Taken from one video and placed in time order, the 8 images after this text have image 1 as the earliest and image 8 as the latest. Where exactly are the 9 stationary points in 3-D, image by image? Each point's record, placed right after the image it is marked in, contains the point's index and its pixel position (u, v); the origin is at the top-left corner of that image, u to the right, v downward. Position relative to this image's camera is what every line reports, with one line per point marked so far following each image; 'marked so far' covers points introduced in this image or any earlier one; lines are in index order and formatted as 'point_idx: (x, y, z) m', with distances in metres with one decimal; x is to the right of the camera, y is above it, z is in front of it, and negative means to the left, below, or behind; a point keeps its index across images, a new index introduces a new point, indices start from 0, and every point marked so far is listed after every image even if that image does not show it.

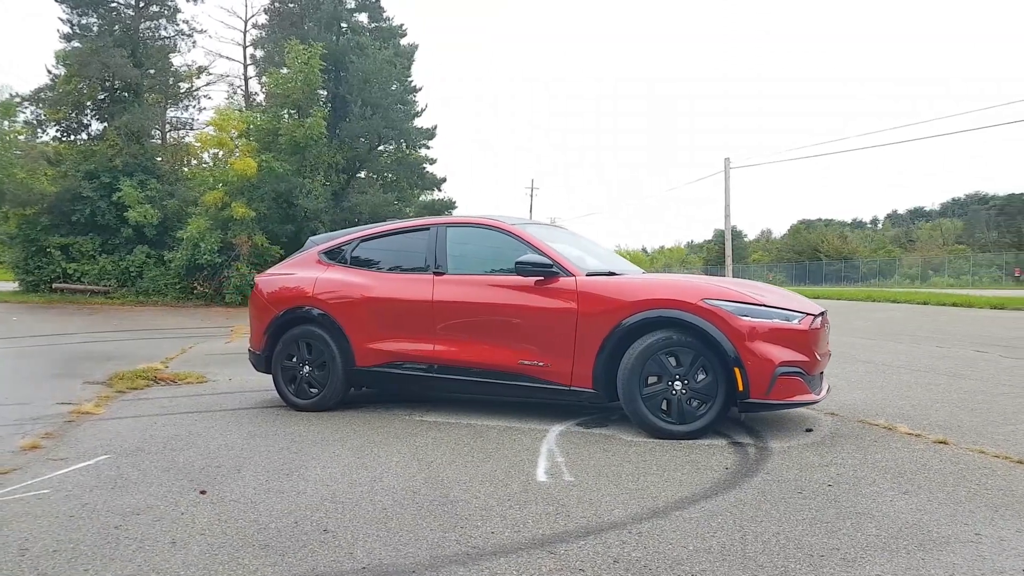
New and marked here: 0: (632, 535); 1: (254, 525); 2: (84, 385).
0: (+0.5, -0.9, +2.6) m
1: (-1.0, -0.9, +2.7) m
2: (-4.9, -1.1, +7.8) m
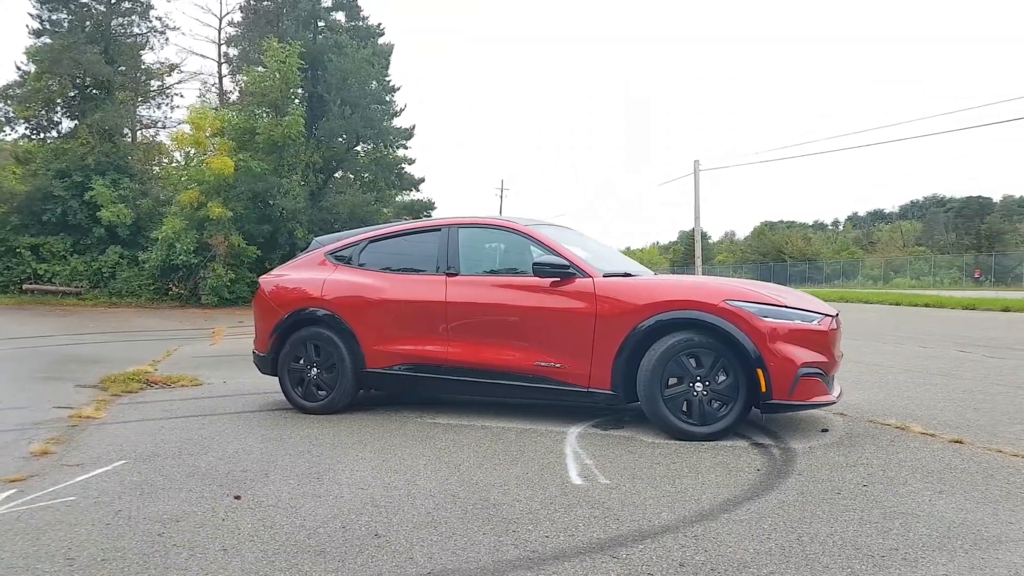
0: (+0.7, -0.9, +2.6) m
1: (-0.8, -0.9, +2.6) m
2: (-4.8, -1.1, +7.6) m
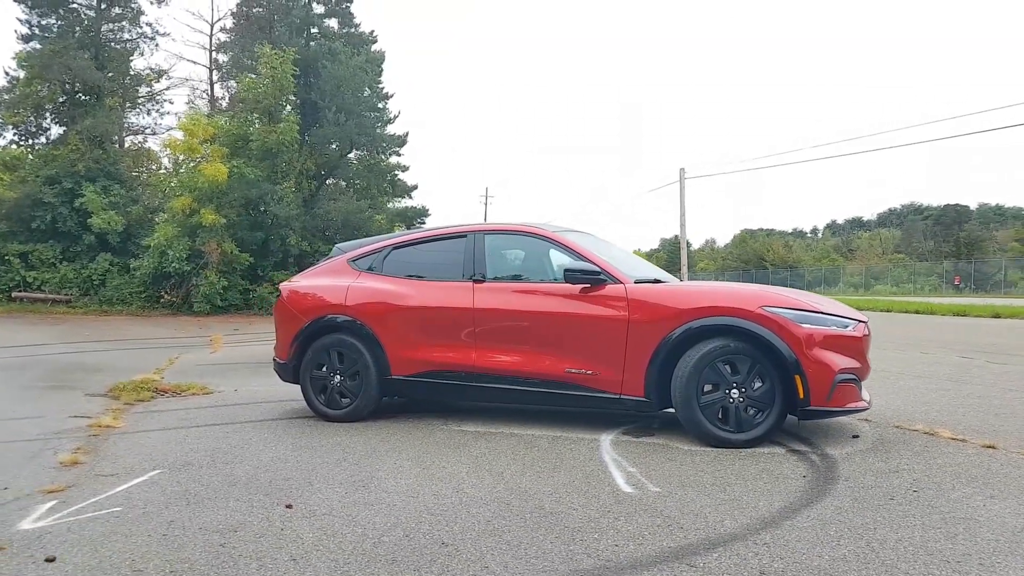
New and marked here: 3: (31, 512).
0: (+0.9, -1.0, +2.5) m
1: (-0.5, -1.0, +2.6) m
2: (-4.6, -1.2, +7.5) m
3: (-2.1, -1.0, +3.1) m
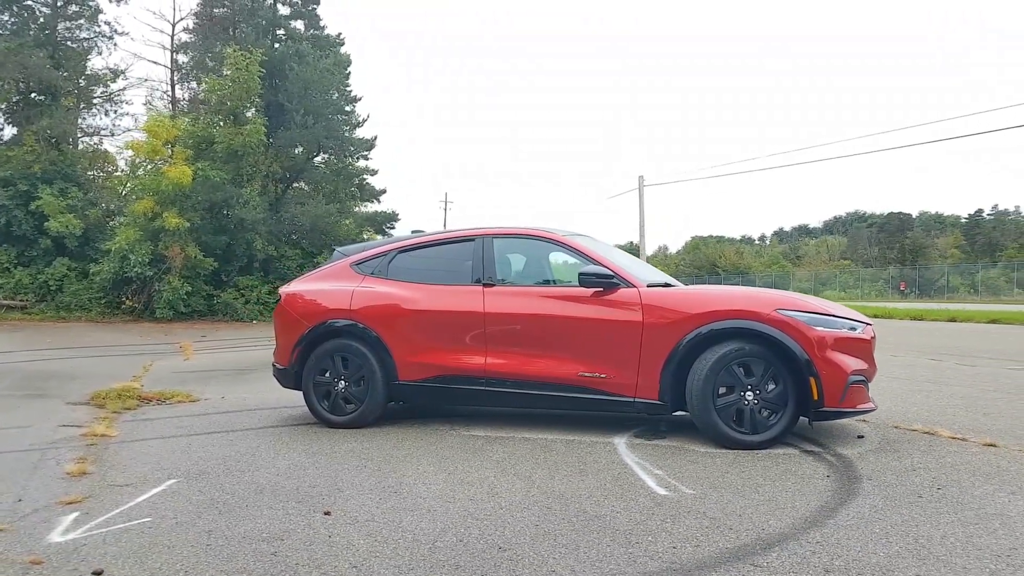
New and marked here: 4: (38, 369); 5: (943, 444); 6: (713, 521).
0: (+1.1, -1.0, +2.6) m
1: (-0.3, -1.0, +2.6) m
2: (-4.7, -1.2, +7.2) m
3: (-2.0, -1.0, +2.9) m
4: (-7.9, -1.4, +11.5) m
5: (+3.0, -1.1, +4.8) m
6: (+0.8, -1.0, +2.9) m
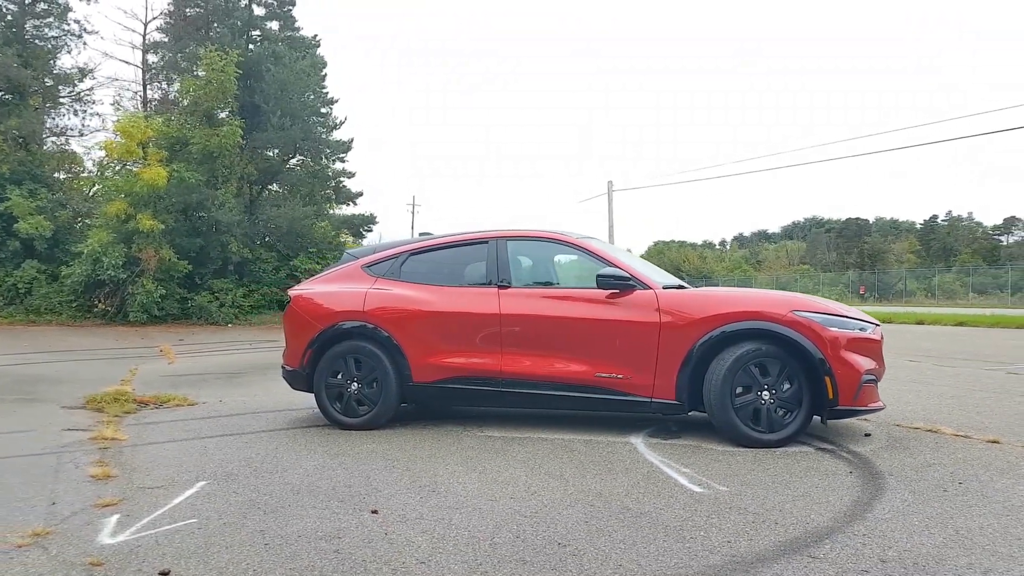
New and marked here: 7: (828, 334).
0: (+1.4, -1.0, +2.7) m
1: (-0.1, -1.0, +2.6) m
2: (-4.6, -1.3, +7.1) m
3: (-1.7, -1.0, +2.9) m
4: (-8.0, -1.4, +11.2) m
5: (+3.1, -1.1, +4.9) m
6: (+1.1, -1.0, +2.9) m
7: (+2.1, -0.3, +4.6) m
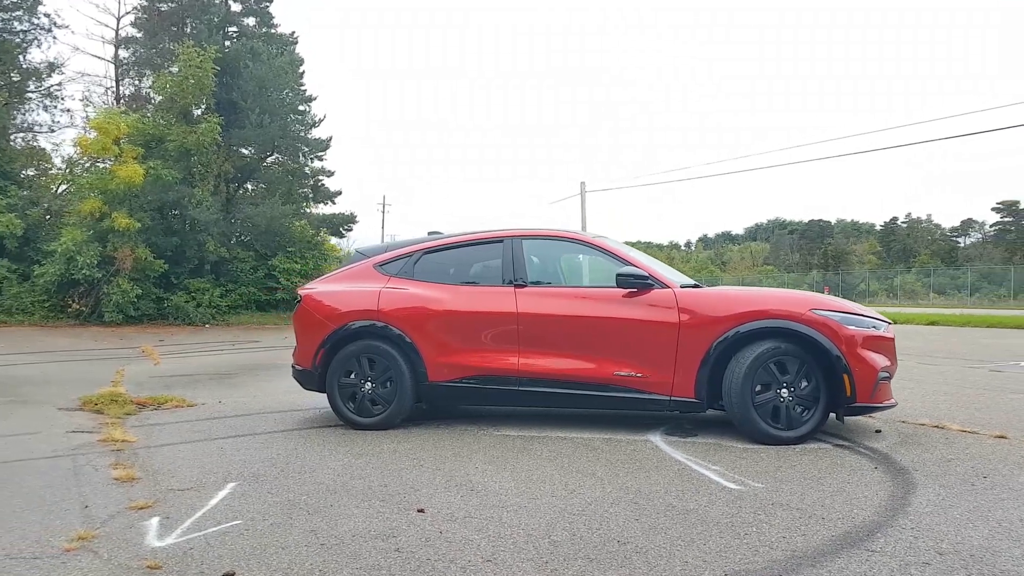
0: (+1.6, -1.0, +2.7) m
1: (+0.1, -1.0, +2.6) m
2: (-4.5, -1.3, +7.0) m
3: (-1.5, -1.0, +2.9) m
4: (-8.1, -1.4, +11.0) m
5: (+3.3, -1.1, +5.0) m
6: (+1.3, -1.0, +3.0) m
7: (+2.3, -0.3, +4.7) m
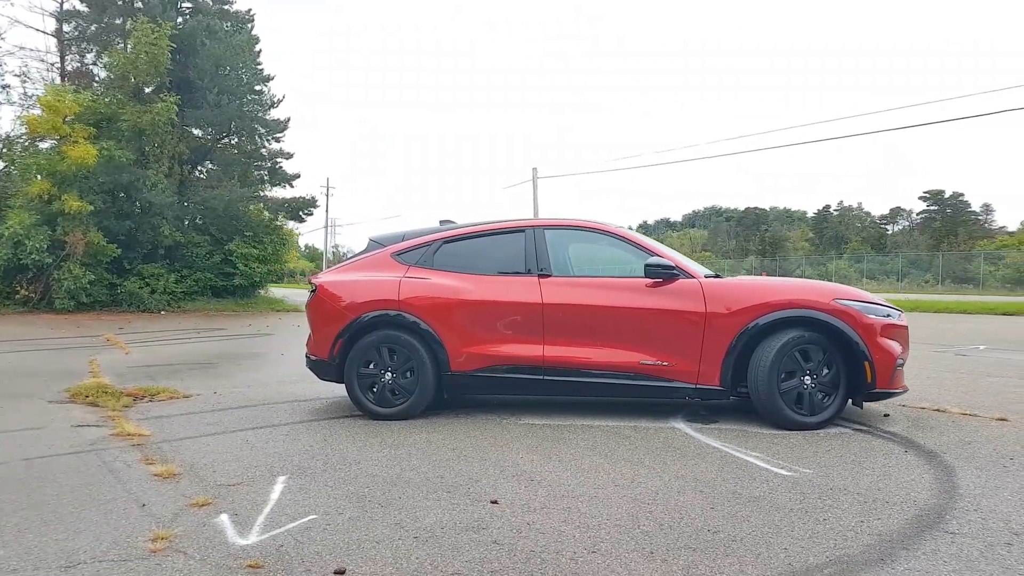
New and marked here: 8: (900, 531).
0: (+1.9, -0.9, +2.8) m
1: (+0.5, -0.9, +2.6) m
2: (-4.5, -1.1, +6.7) m
3: (-1.2, -1.0, +2.8) m
4: (-8.2, -1.2, +10.5) m
5: (+3.5, -1.0, +5.3) m
6: (+1.6, -0.9, +3.1) m
7: (+2.5, -0.2, +4.8) m
8: (+1.5, -0.9, +2.6) m
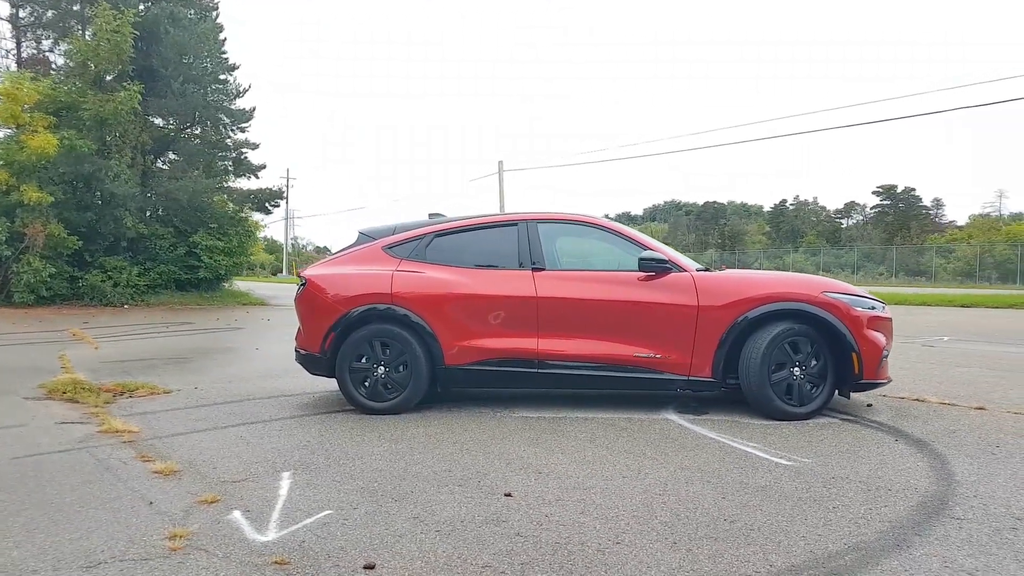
0: (+2.0, -0.9, +2.9) m
1: (+0.5, -0.9, +2.7) m
2: (-4.6, -1.1, +6.5) m
3: (-1.1, -1.0, +2.8) m
4: (-8.5, -1.1, +10.2) m
5: (+3.4, -1.0, +5.4) m
6: (+1.6, -0.9, +3.2) m
7: (+2.5, -0.2, +5.0) m
8: (+1.5, -0.9, +2.7) m
